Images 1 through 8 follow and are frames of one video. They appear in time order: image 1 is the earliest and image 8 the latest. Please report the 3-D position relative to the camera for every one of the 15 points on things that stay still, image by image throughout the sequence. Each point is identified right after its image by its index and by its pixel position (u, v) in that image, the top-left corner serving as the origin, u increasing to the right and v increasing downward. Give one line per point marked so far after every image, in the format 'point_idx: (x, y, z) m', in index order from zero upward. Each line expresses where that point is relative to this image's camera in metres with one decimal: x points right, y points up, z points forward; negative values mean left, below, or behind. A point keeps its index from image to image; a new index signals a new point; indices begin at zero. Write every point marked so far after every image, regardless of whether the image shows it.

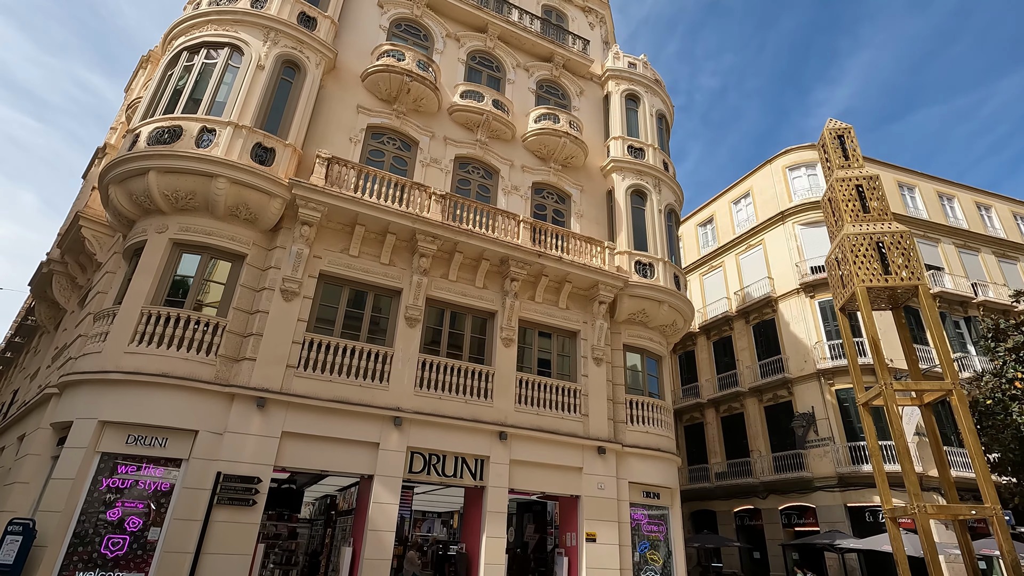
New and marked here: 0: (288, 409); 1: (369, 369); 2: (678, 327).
0: (-4.3, -2.3, +10.0) m
1: (-2.9, -1.7, +10.9) m
2: (+4.8, -1.1, +15.3) m
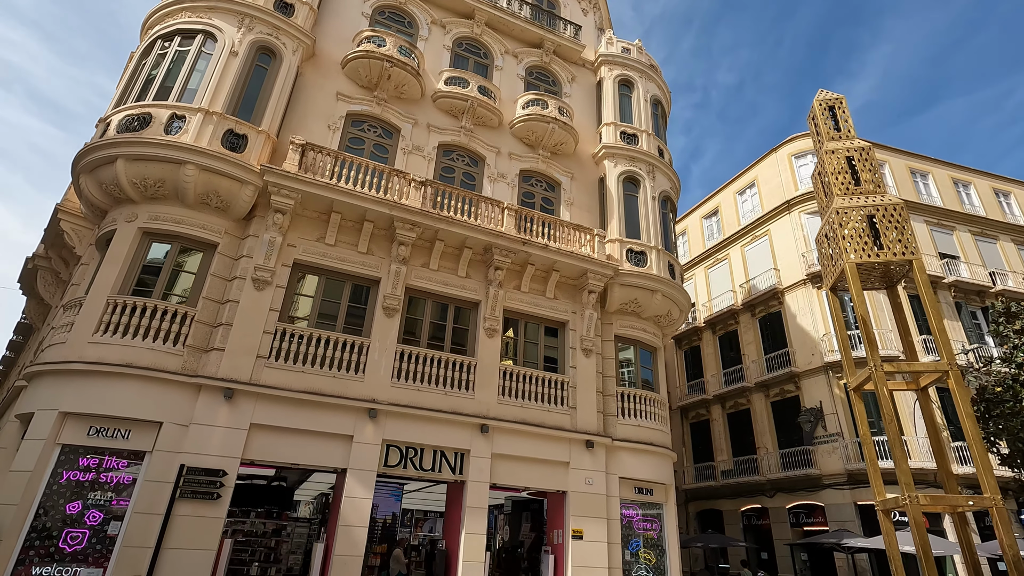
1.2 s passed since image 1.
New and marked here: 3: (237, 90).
0: (-4.7, -2.1, +9.7) m
1: (-3.3, -1.5, +10.6) m
2: (+4.5, -0.8, +14.7) m
3: (-5.9, +4.2, +11.3) m
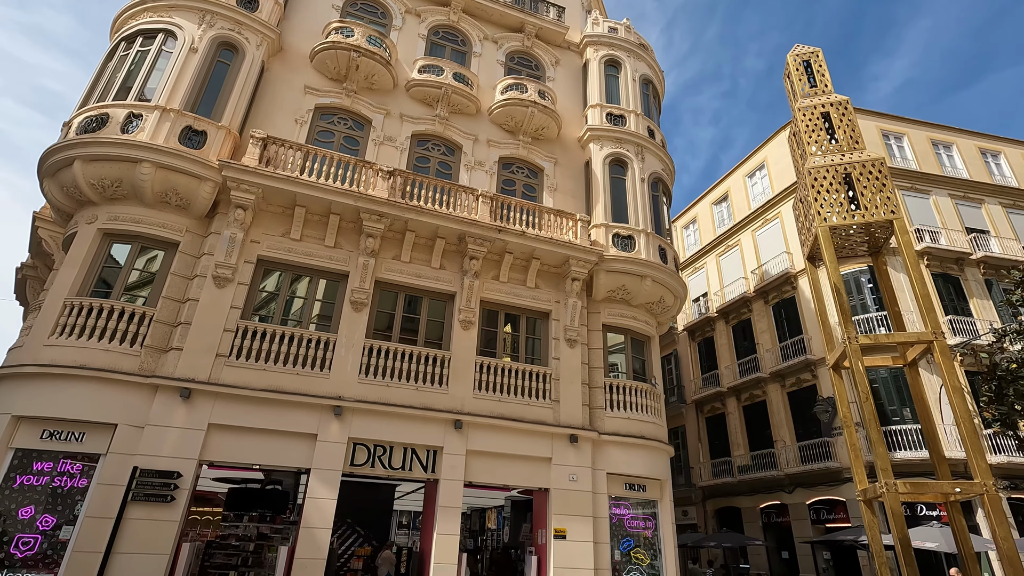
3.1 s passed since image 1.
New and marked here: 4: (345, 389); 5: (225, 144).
0: (-5.3, -2.0, +9.4) m
1: (-3.9, -1.3, +10.3) m
2: (+4.1, -0.4, +14.0) m
3: (-6.6, +4.2, +11.1) m
4: (-3.2, -2.0, +10.2) m
5: (-5.9, +3.0, +10.9) m
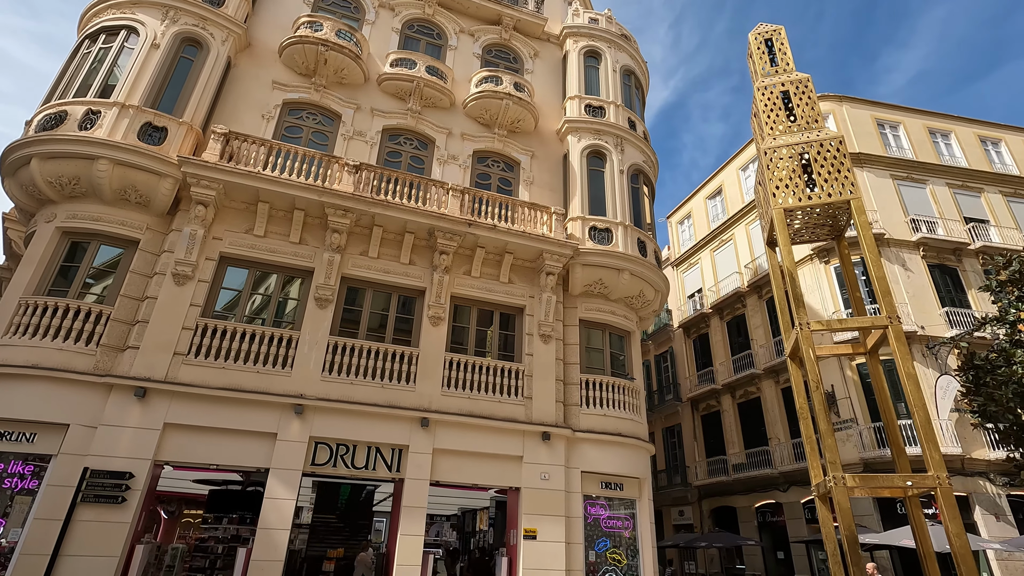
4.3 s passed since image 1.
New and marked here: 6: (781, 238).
0: (-6.0, -2.0, +9.3) m
1: (-4.6, -1.3, +10.1) m
2: (+3.5, -0.3, +13.7) m
3: (-7.4, +4.3, +11.0) m
4: (-3.9, -1.9, +10.0) m
5: (-6.6, +3.0, +10.7) m
6: (+3.2, +0.6, +6.4) m
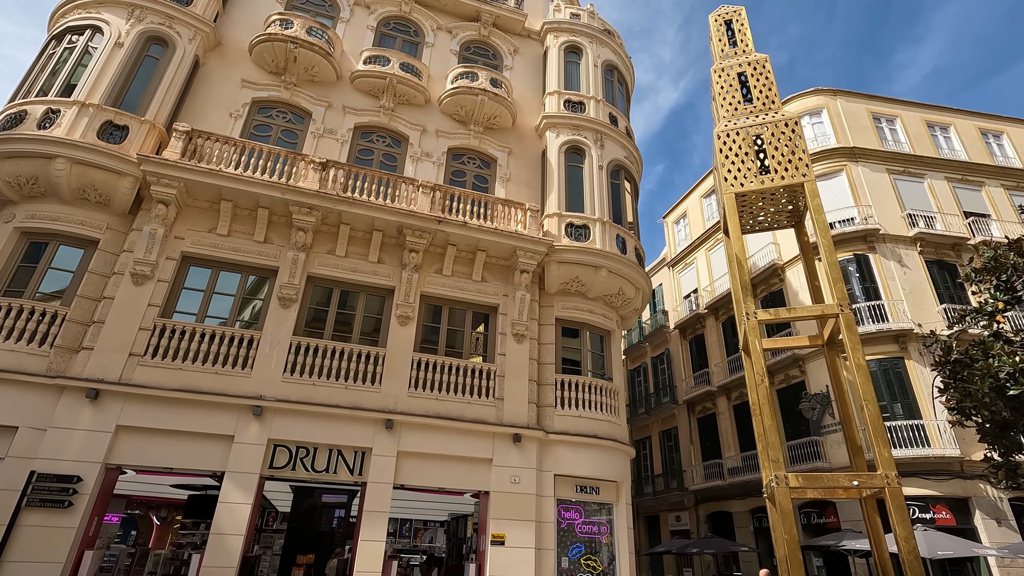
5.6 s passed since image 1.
0: (-6.6, -1.9, +9.1) m
1: (-5.2, -1.3, +9.9) m
2: (+2.9, -0.2, +13.3) m
3: (-8.0, +4.2, +10.9) m
4: (-4.5, -1.9, +9.8) m
5: (-7.3, +3.0, +10.6) m
6: (+2.5, +0.7, +6.1) m
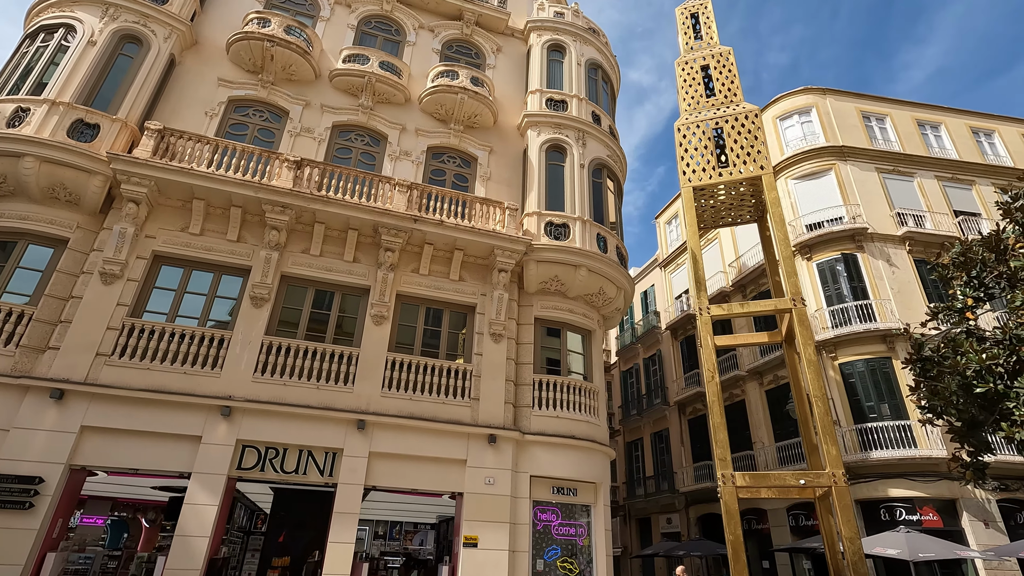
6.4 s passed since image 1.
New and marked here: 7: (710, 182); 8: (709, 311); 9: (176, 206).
0: (-7.1, -1.9, +9.0) m
1: (-5.8, -1.2, +9.8) m
2: (+2.4, -0.2, +13.2) m
3: (-8.6, +4.3, +10.8) m
4: (-5.0, -1.8, +9.6) m
5: (-7.8, +3.0, +10.5) m
6: (+2.0, +0.8, +6.0) m
7: (+2.3, +1.2, +6.1) m
8: (+2.0, -0.2, +5.4) m
9: (-6.8, +1.7, +10.7) m
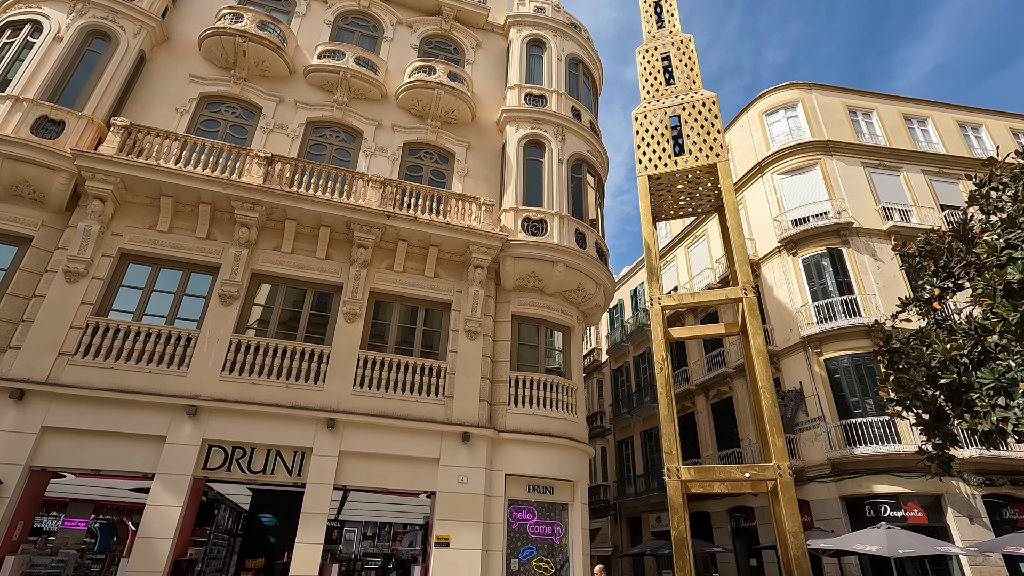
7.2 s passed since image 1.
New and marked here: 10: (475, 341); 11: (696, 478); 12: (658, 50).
0: (-7.7, -1.9, +8.8) m
1: (-6.3, -1.2, +9.6) m
2: (+1.9, -0.1, +13.0) m
3: (-9.1, +4.3, +10.6) m
4: (-5.6, -1.8, +9.5) m
5: (-8.4, +3.0, +10.4) m
6: (+1.4, +0.9, +5.8) m
7: (+1.8, +1.3, +5.9) m
8: (+1.5, -0.1, +5.3) m
9: (-7.4, +1.7, +10.6) m
10: (-0.8, -1.1, +11.5) m
11: (+1.6, -1.6, +4.5) m
12: (+1.9, +3.1, +6.8) m
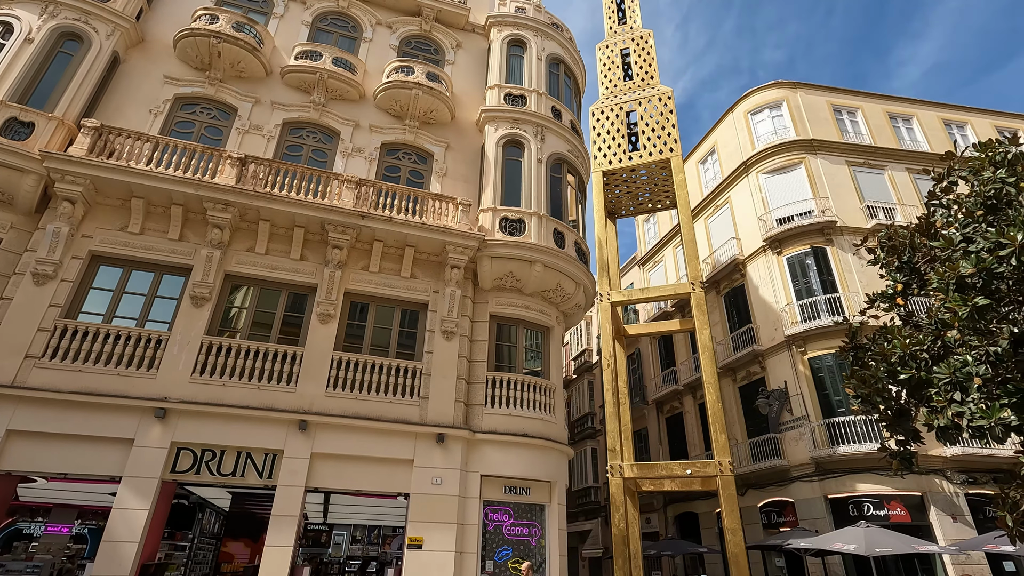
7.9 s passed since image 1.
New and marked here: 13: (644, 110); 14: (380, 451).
0: (-8.2, -1.9, +8.7) m
1: (-6.8, -1.2, +9.5) m
2: (+1.3, -0.1, +13.0) m
3: (-9.7, +4.2, +10.6) m
4: (-6.1, -1.8, +9.4) m
5: (-8.9, +3.0, +10.3) m
6: (+0.9, +0.9, +5.8) m
7: (+1.2, +1.3, +5.9) m
8: (+1.0, -0.1, +5.2) m
9: (-7.9, +1.6, +10.5) m
10: (-1.3, -1.1, +11.4) m
11: (+1.1, -1.6, +4.4) m
12: (+1.4, +3.1, +6.8) m
13: (+1.6, +2.1, +6.1) m
14: (-2.5, -3.1, +10.1) m
